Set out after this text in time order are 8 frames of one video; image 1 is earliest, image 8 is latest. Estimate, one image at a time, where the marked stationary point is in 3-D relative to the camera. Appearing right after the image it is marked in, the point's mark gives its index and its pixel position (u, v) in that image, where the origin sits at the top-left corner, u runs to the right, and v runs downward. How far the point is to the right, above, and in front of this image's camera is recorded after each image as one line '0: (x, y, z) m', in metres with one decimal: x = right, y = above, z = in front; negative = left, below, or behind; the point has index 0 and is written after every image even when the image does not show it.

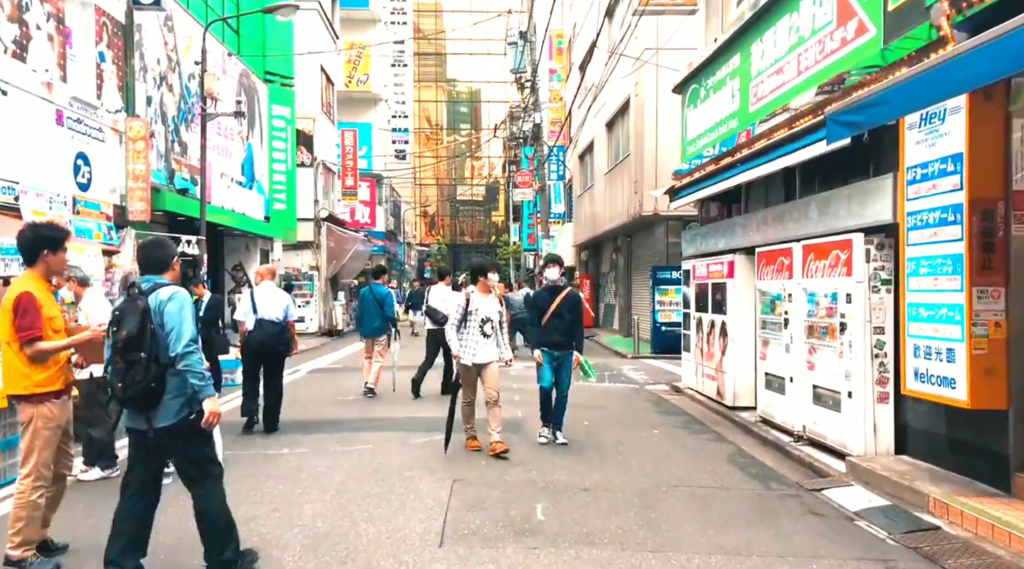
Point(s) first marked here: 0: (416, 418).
0: (-1.1, -1.6, +9.7) m
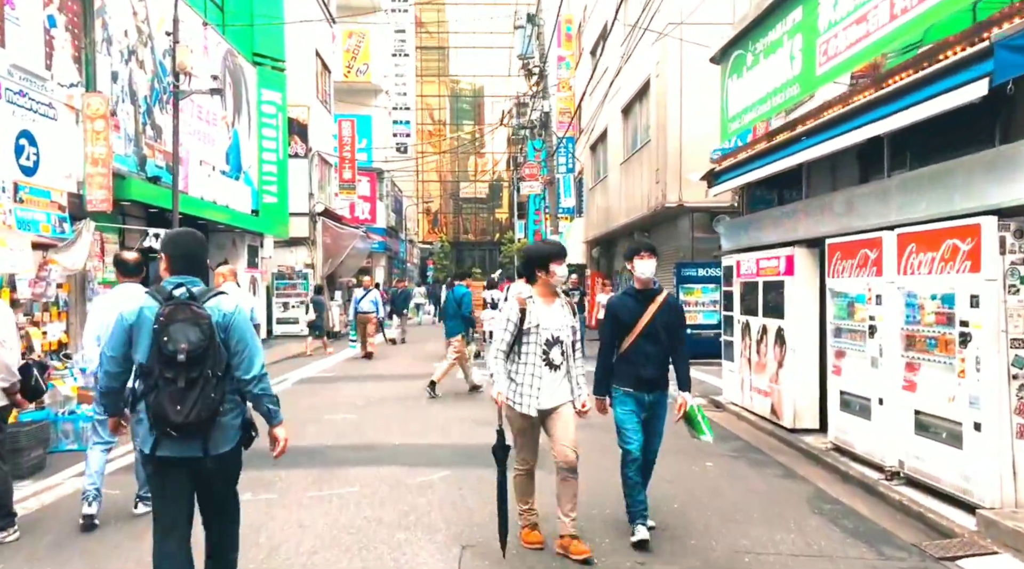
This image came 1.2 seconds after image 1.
0: (-1.0, -1.6, +8.1) m
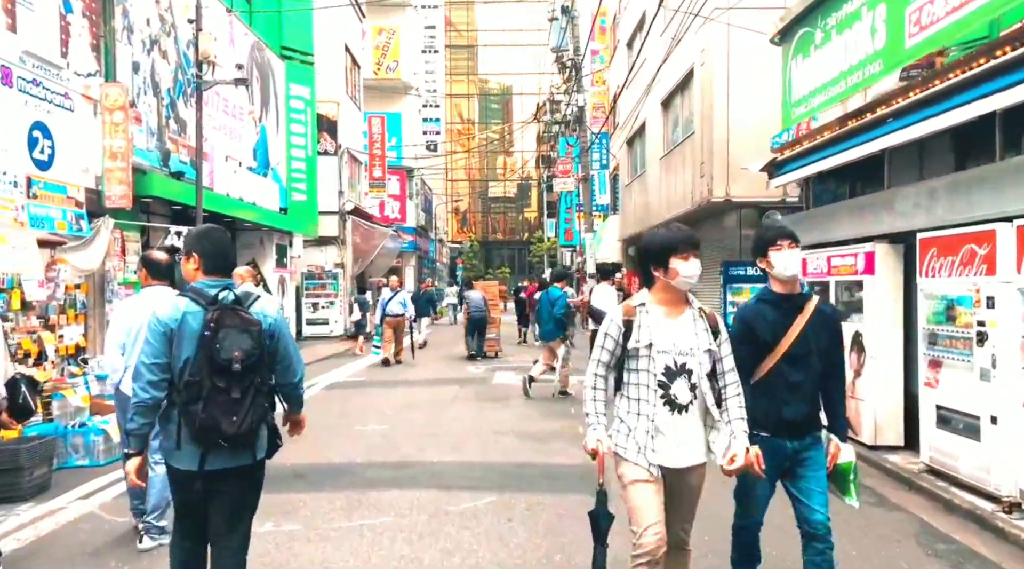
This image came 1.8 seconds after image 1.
0: (-0.5, -1.6, +7.3) m
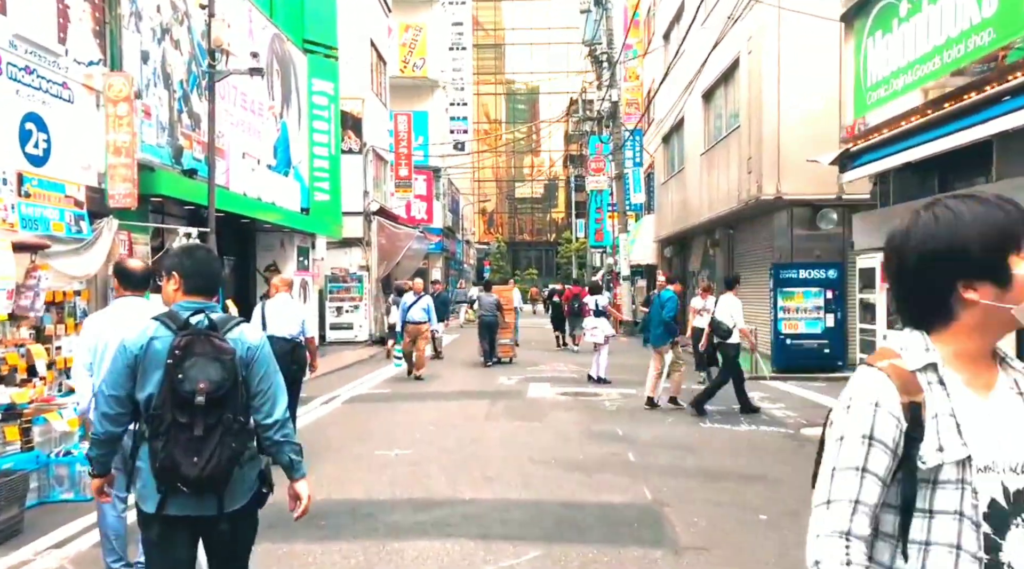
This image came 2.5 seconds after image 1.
0: (-0.2, -1.6, +6.3) m
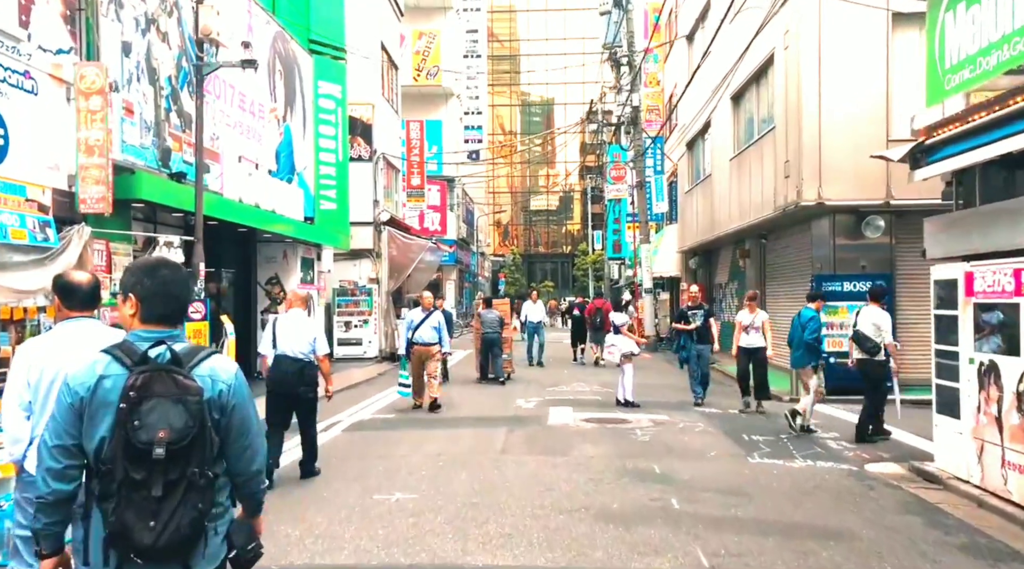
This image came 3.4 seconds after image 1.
0: (0.0, -1.7, +5.1) m
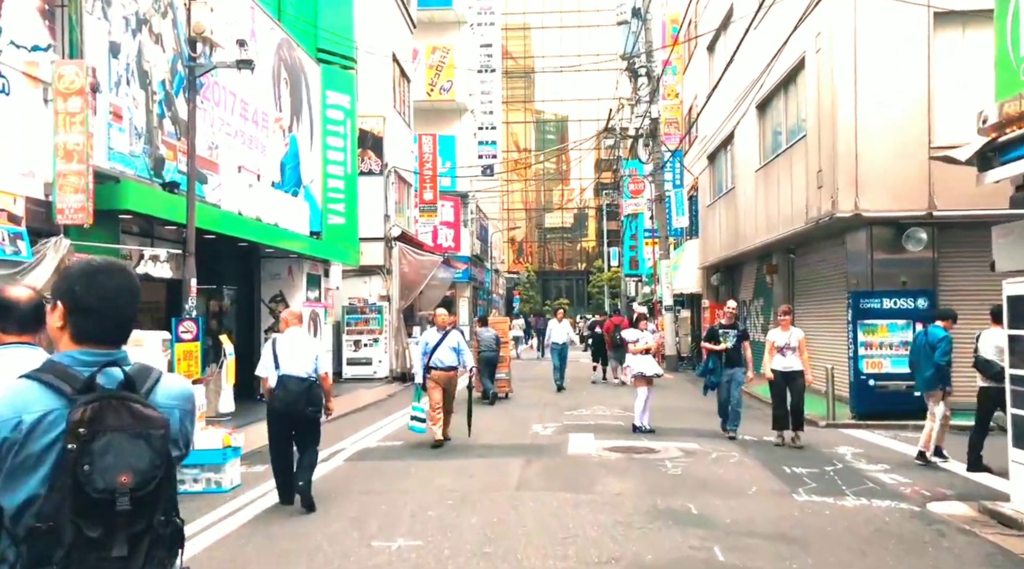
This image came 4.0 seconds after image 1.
0: (+0.1, -1.8, +4.3) m
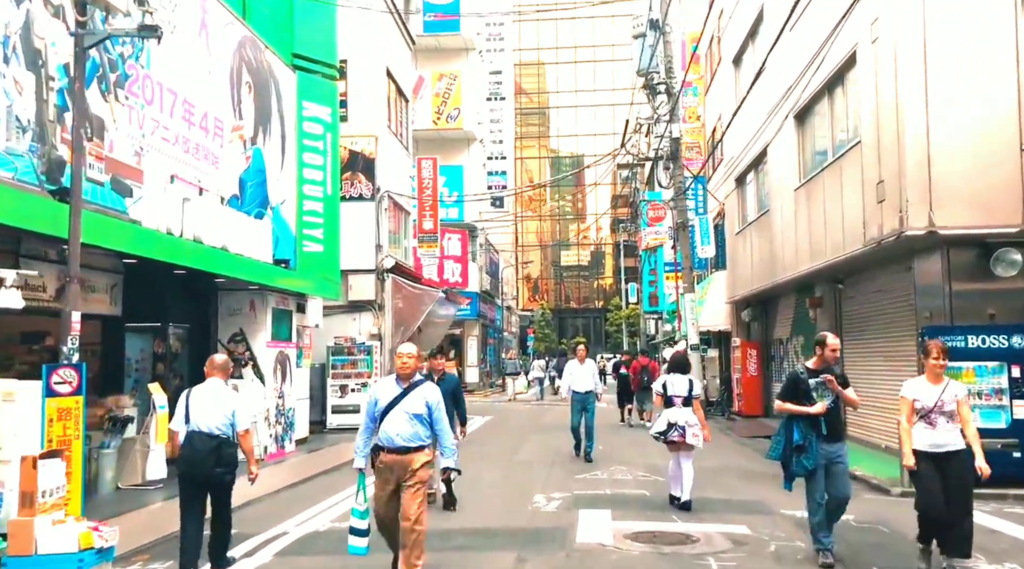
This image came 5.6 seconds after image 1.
0: (-0.1, -1.9, +1.8) m
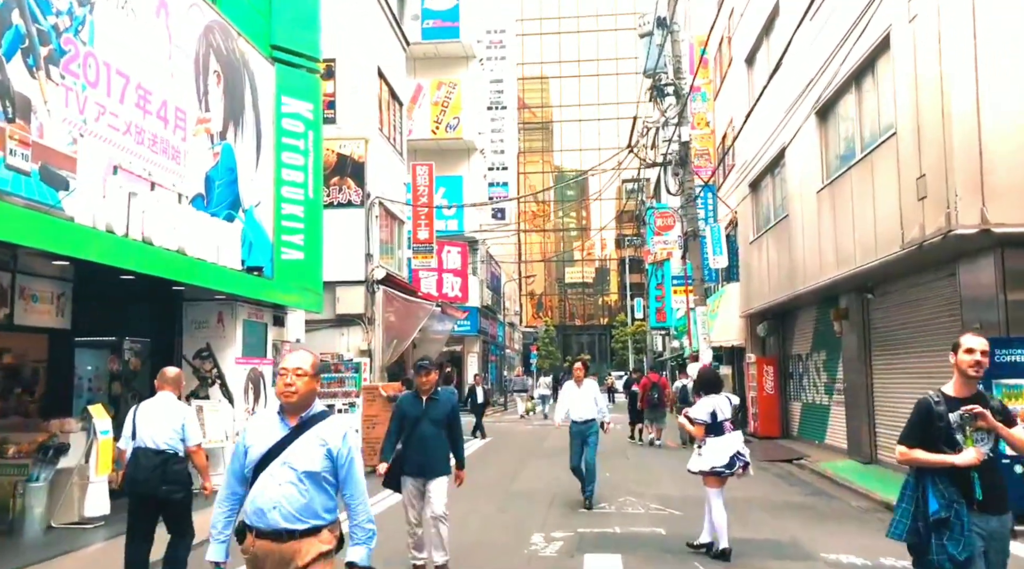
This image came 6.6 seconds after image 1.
0: (-0.3, -1.7, +0.4) m
